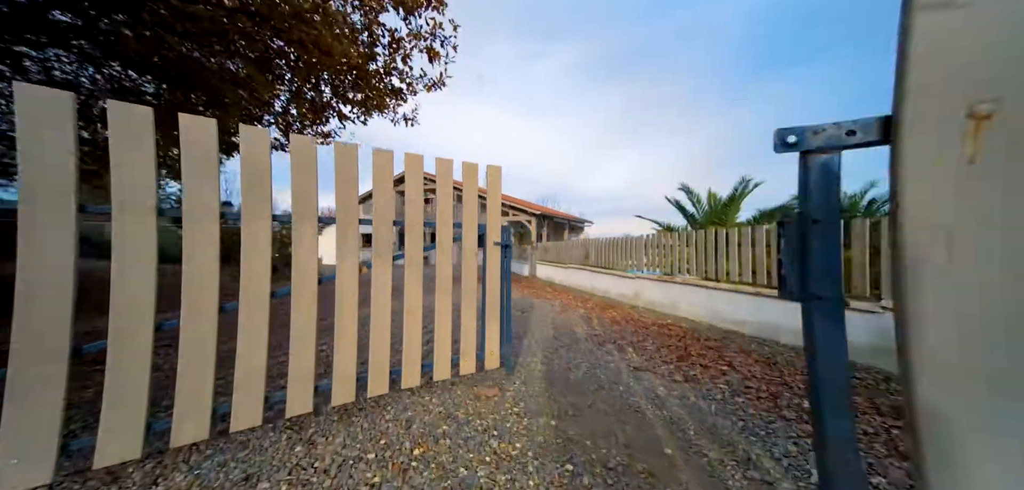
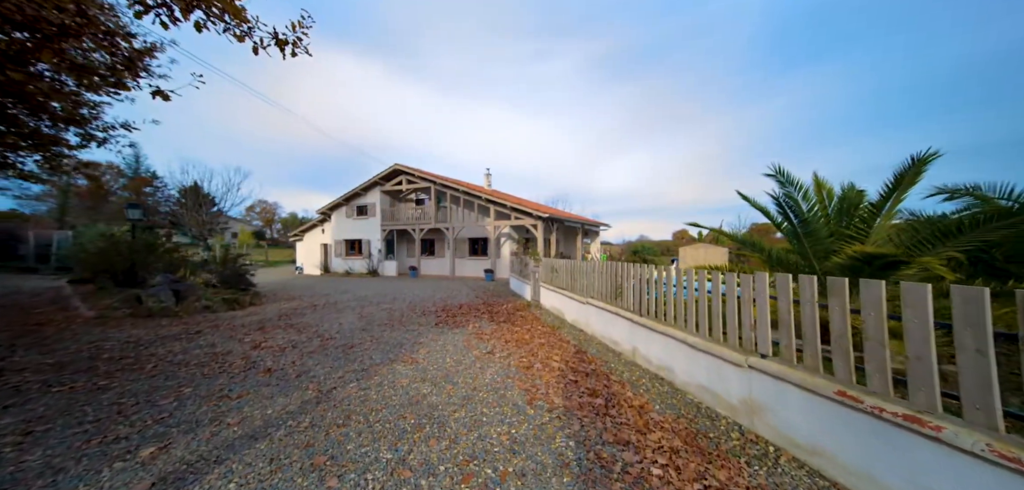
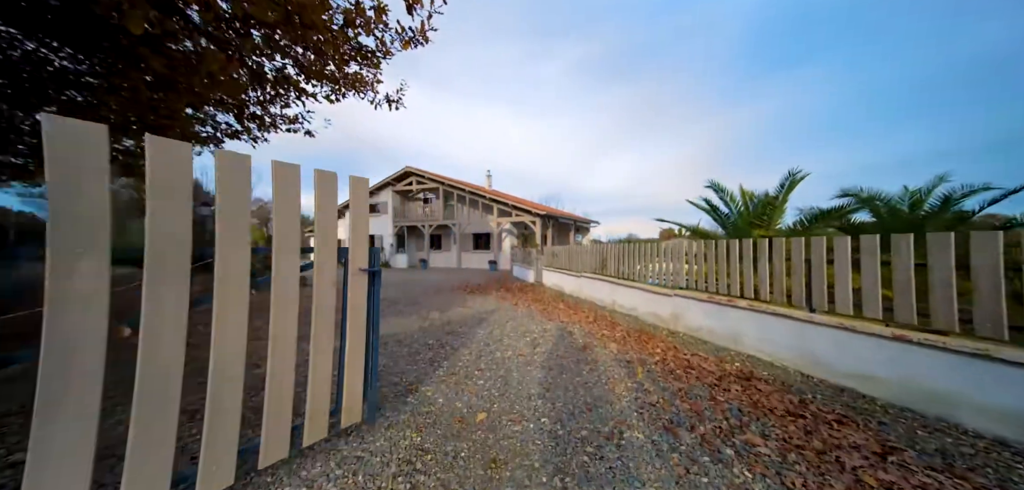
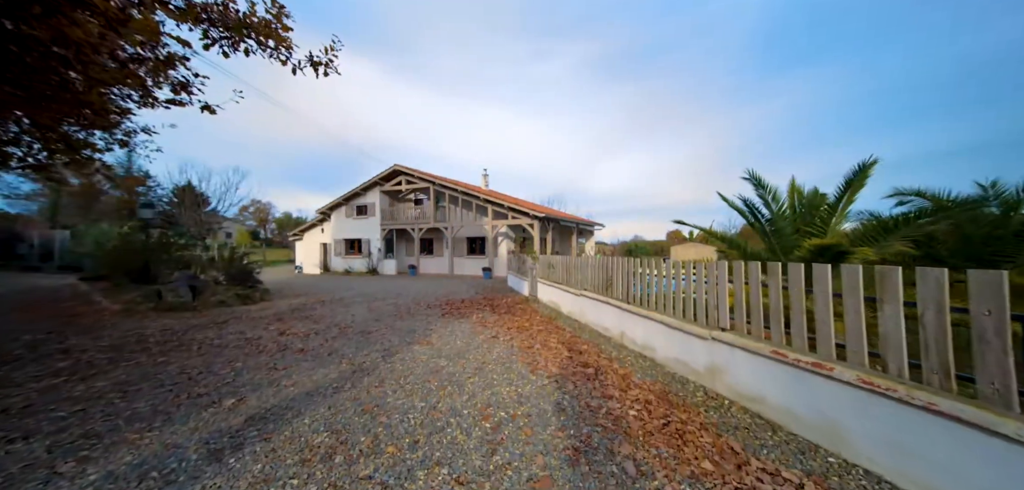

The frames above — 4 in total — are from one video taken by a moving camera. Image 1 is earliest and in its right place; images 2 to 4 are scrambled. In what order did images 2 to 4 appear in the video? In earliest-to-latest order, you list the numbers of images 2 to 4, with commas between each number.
3, 4, 2
